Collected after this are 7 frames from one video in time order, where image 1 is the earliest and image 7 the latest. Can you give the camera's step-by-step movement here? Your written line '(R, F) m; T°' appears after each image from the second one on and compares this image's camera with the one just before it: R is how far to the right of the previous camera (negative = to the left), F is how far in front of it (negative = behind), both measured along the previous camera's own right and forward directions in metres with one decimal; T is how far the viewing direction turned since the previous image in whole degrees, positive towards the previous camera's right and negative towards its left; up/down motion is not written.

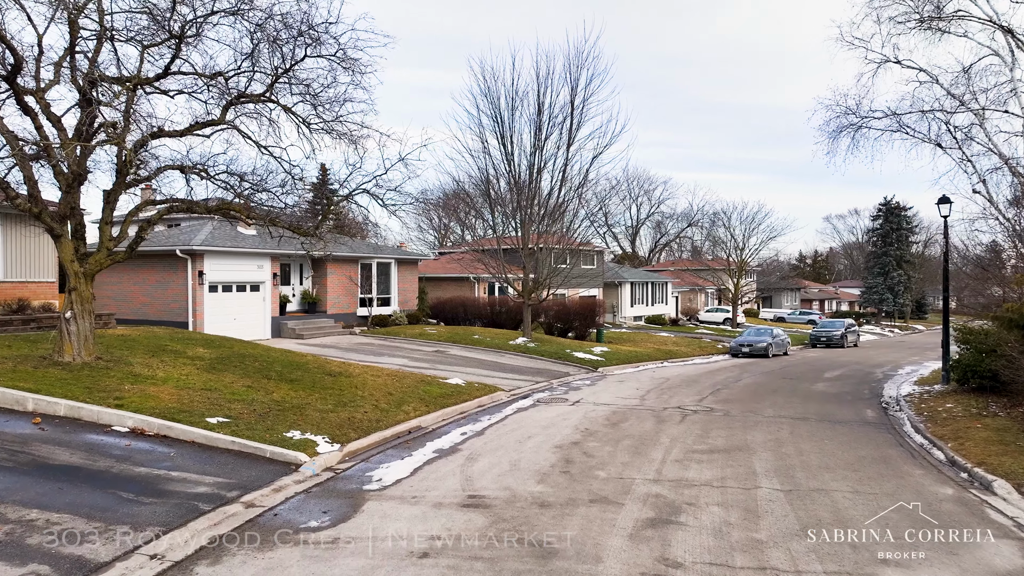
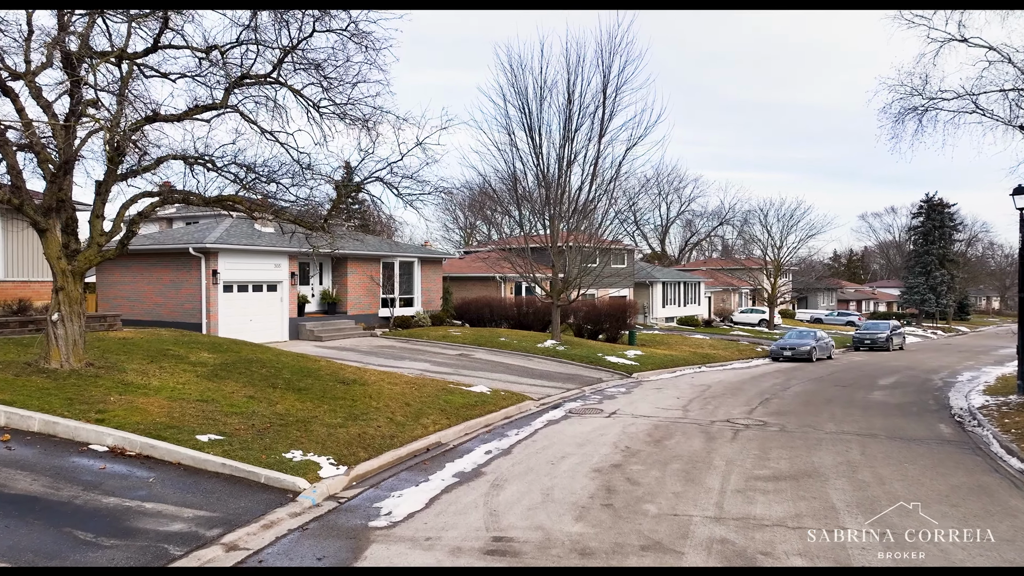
(-0.1, +1.2) m; -2°
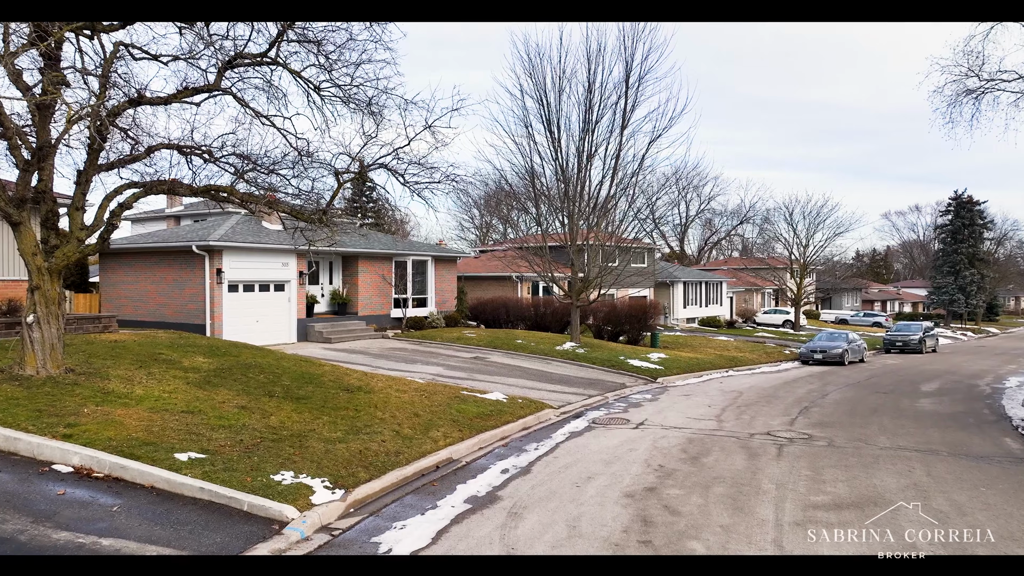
(0.0, +1.0) m; -1°
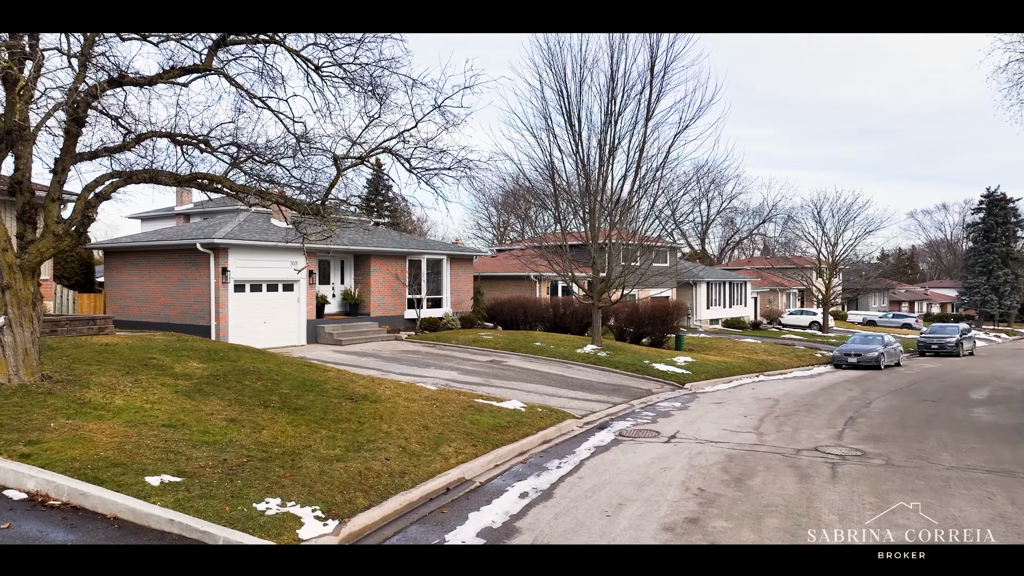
(0.0, +1.0) m; -2°
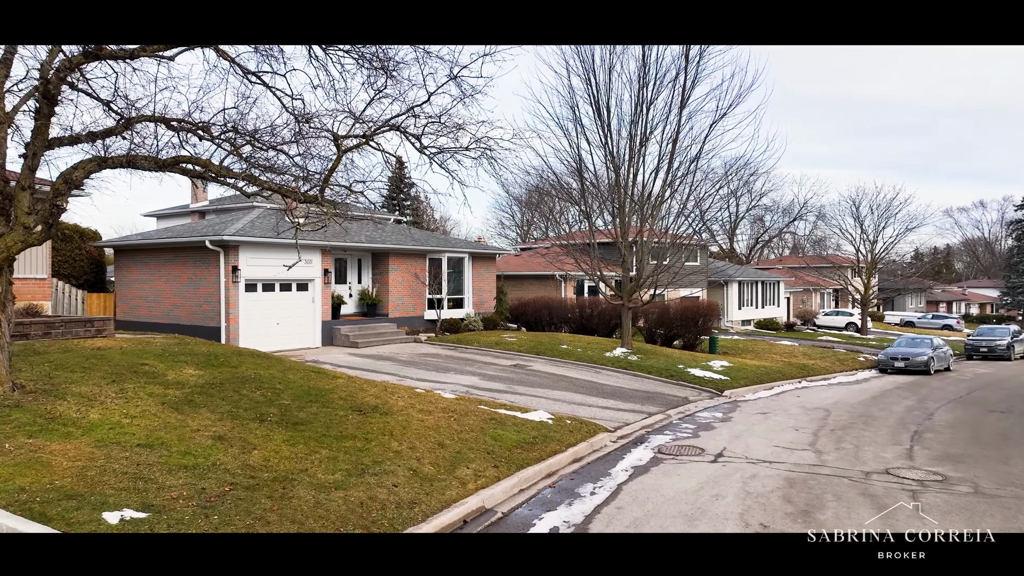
(0.0, +1.1) m; -2°
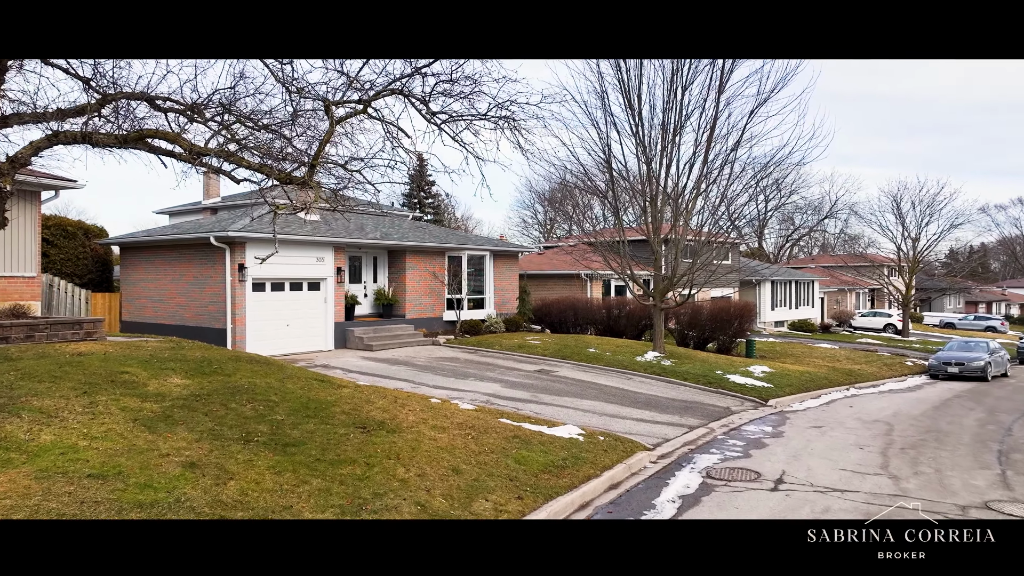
(-0.1, +1.2) m; -2°
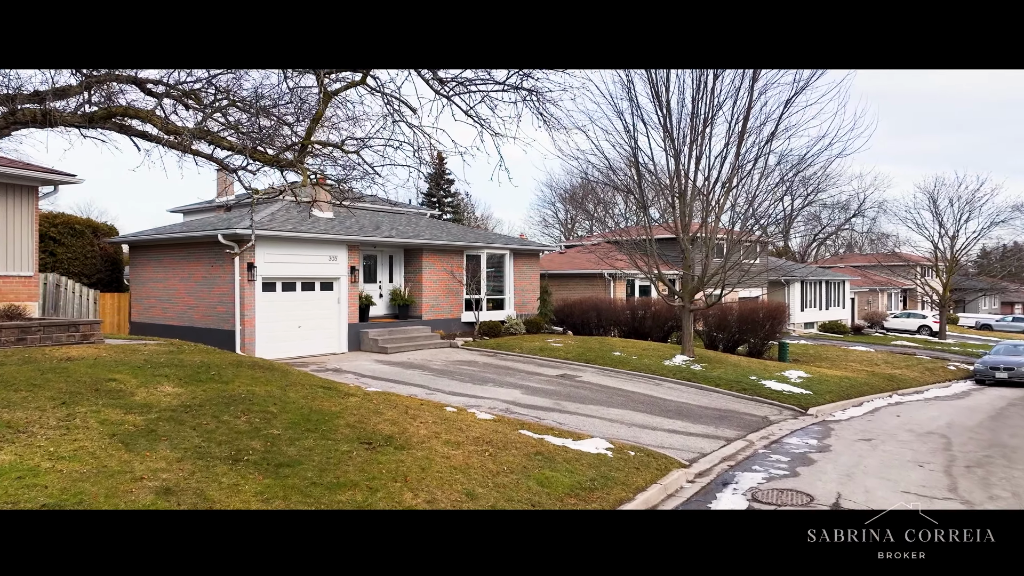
(0.0, +0.8) m; -2°
